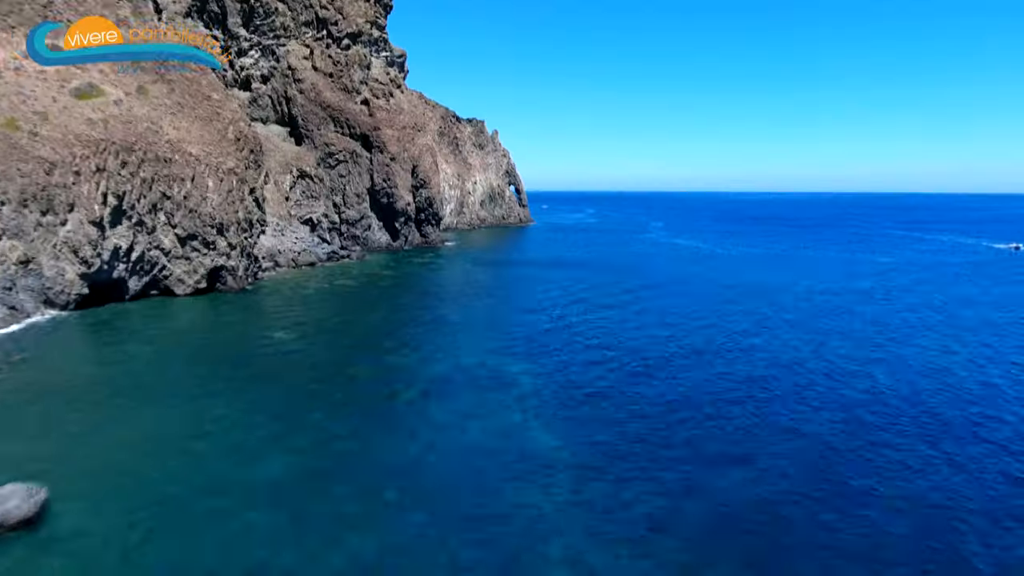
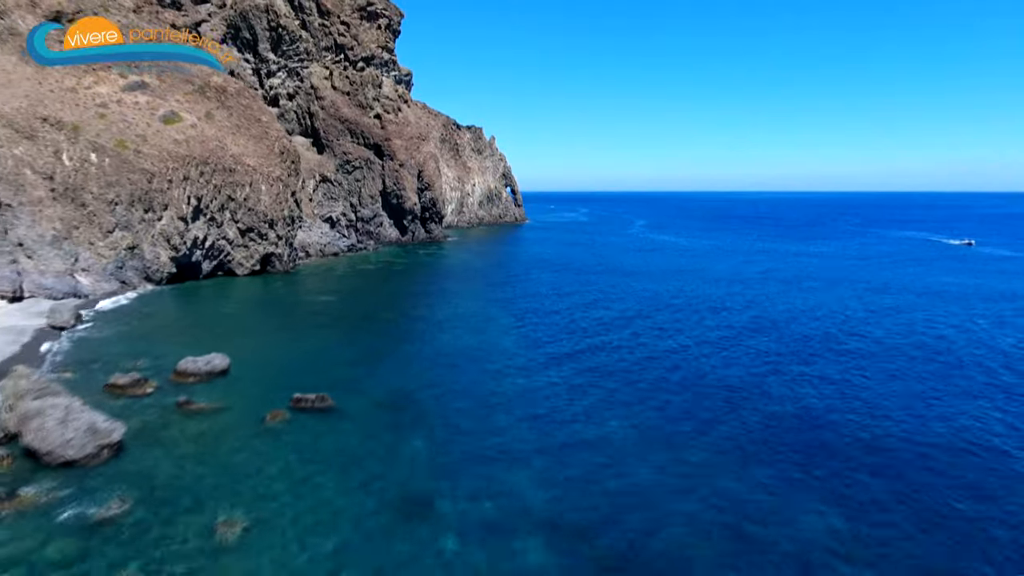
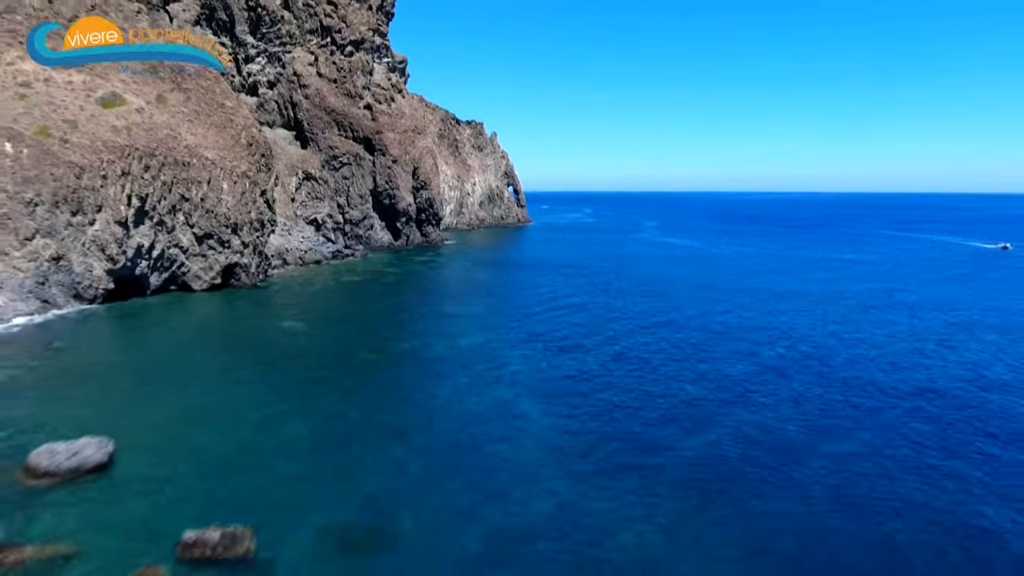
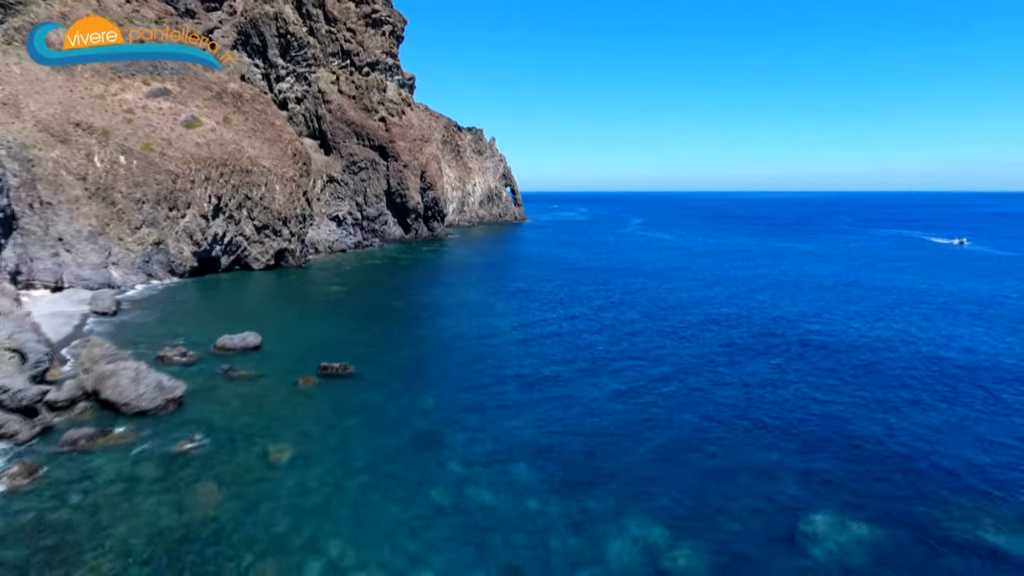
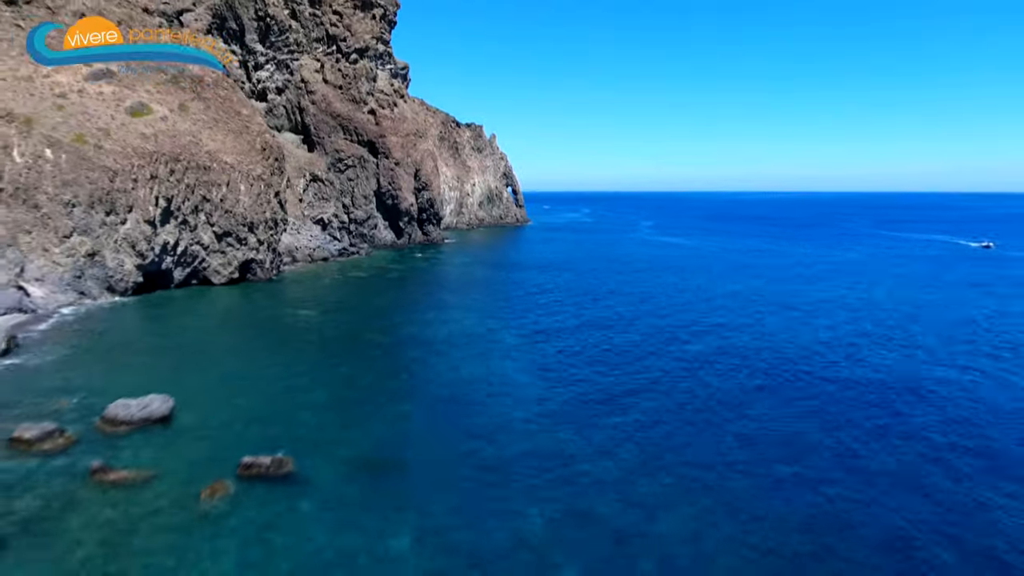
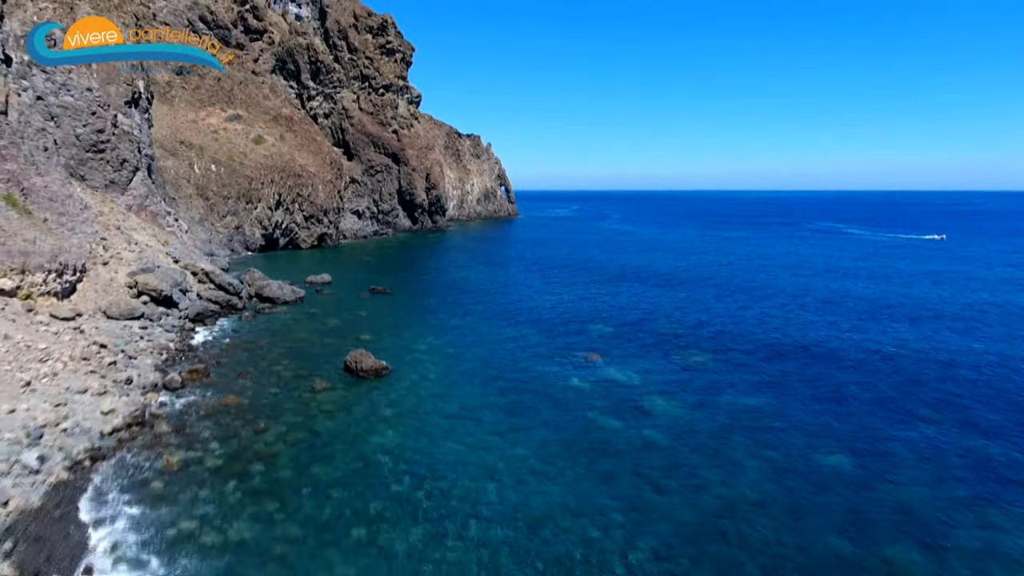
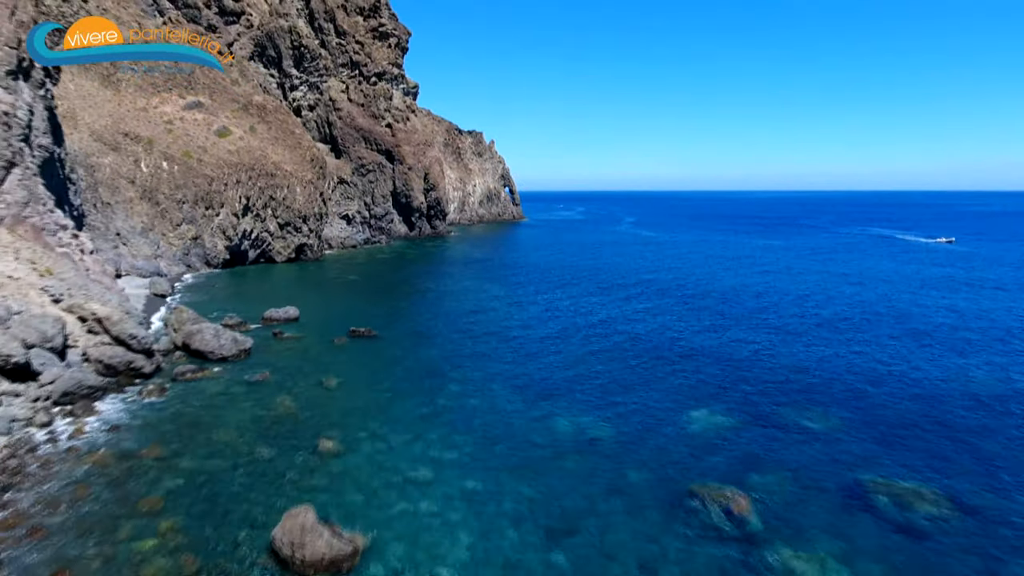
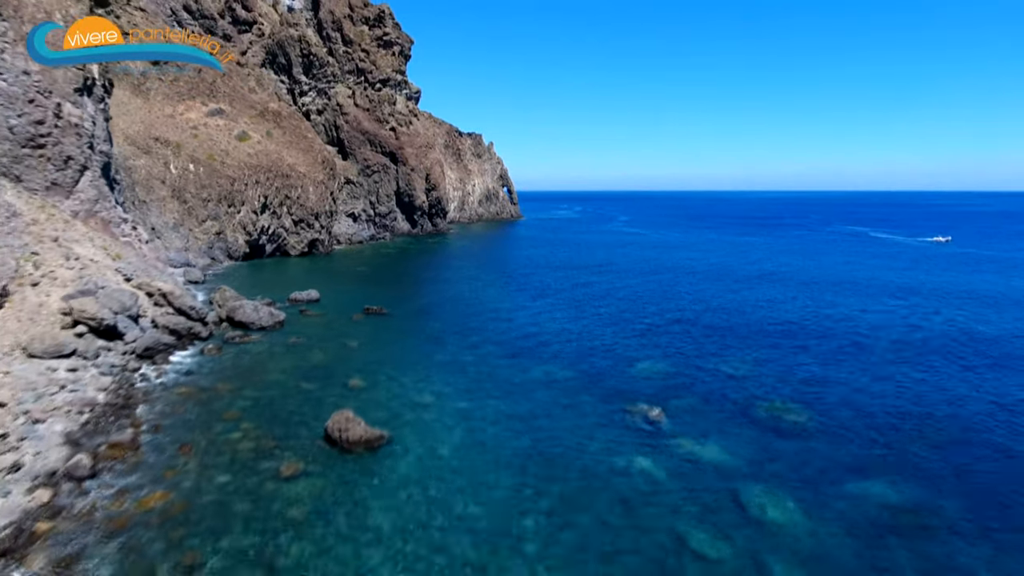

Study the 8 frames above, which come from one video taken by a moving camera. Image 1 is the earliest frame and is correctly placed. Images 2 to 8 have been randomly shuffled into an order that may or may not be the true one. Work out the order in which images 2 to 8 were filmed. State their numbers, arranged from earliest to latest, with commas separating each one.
3, 5, 2, 4, 7, 8, 6
